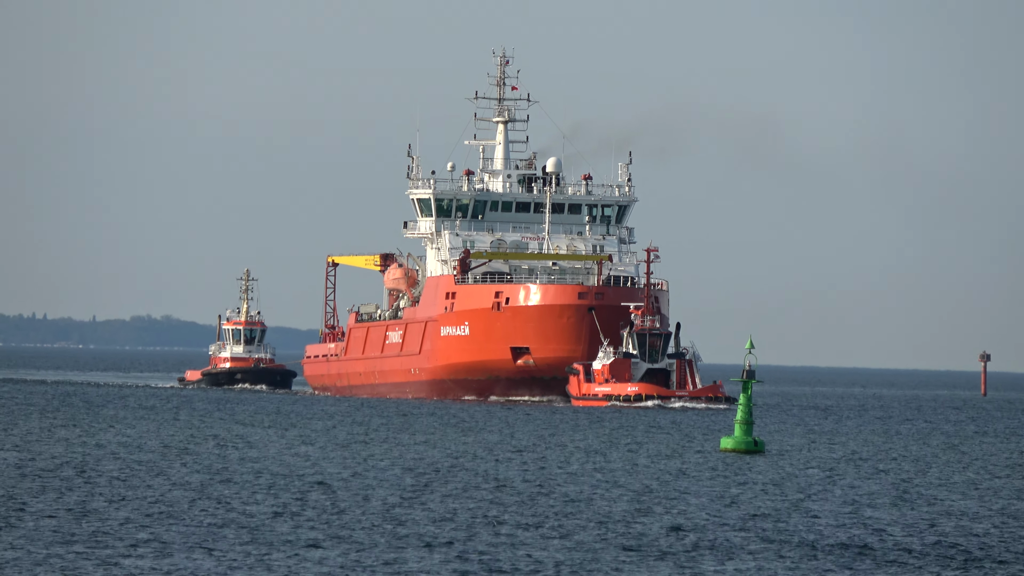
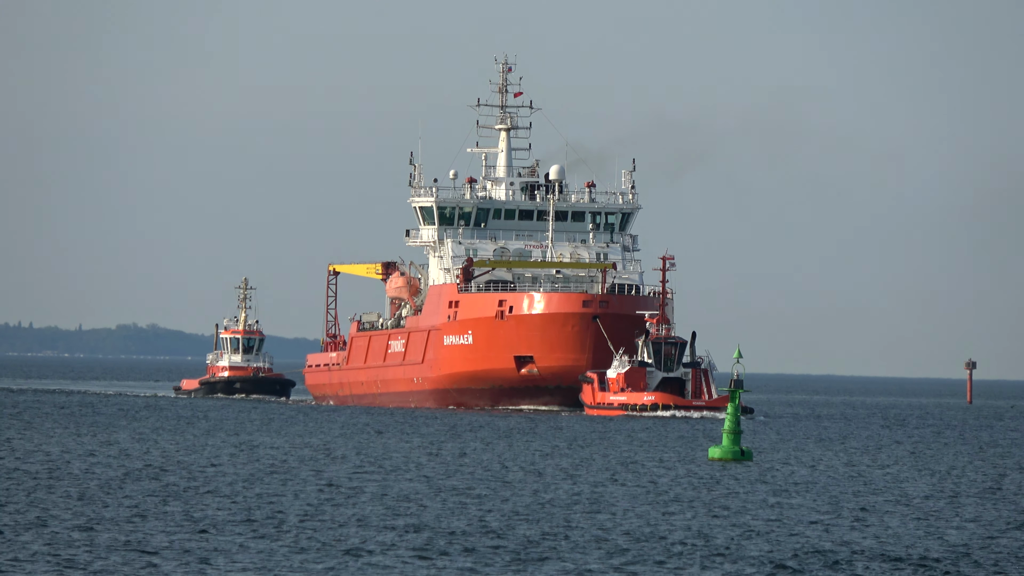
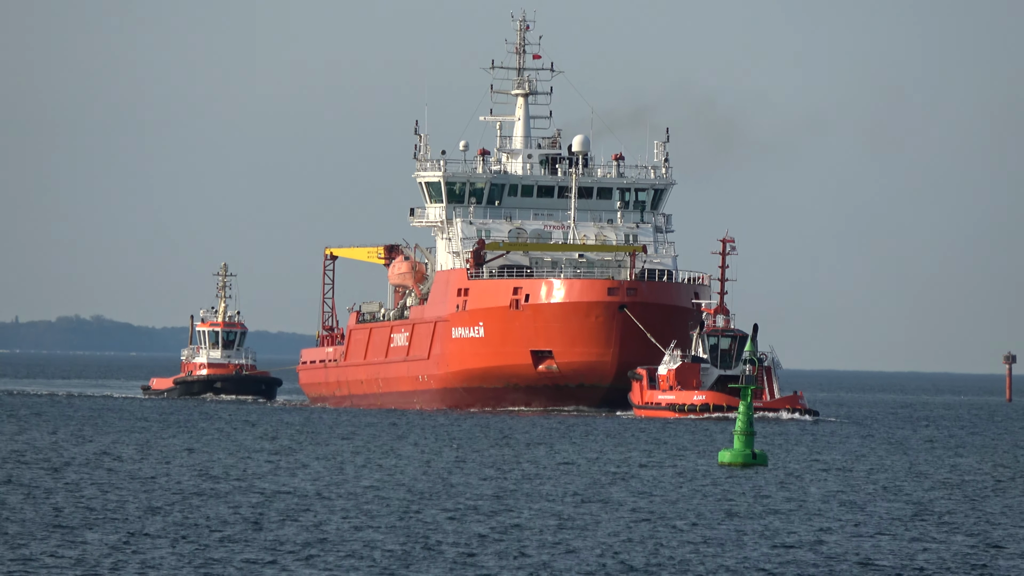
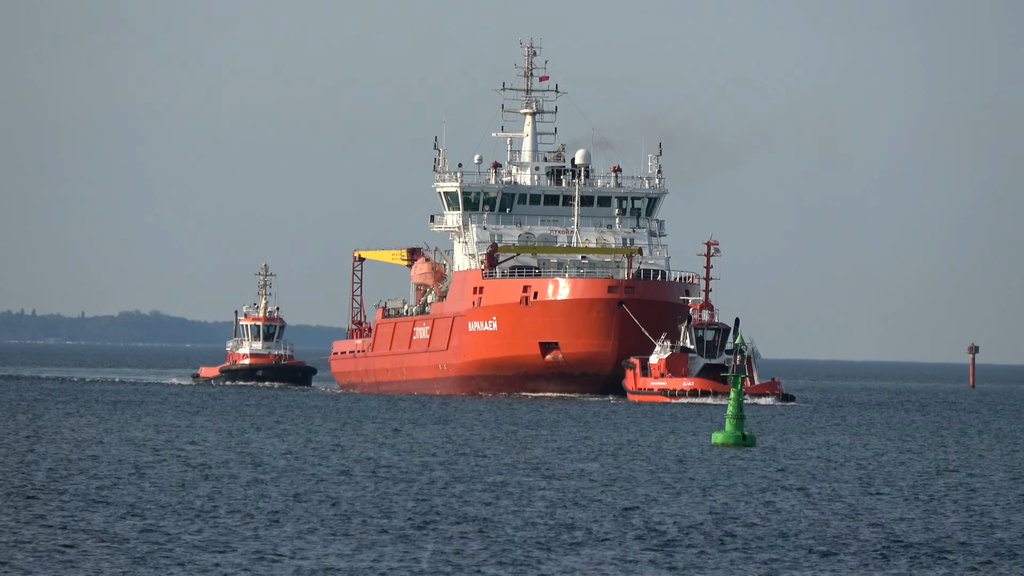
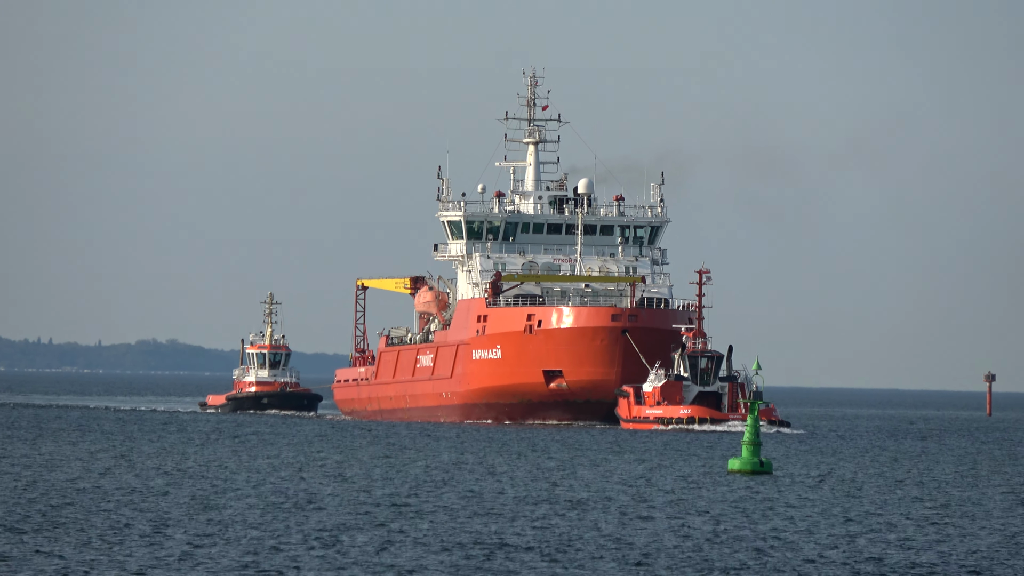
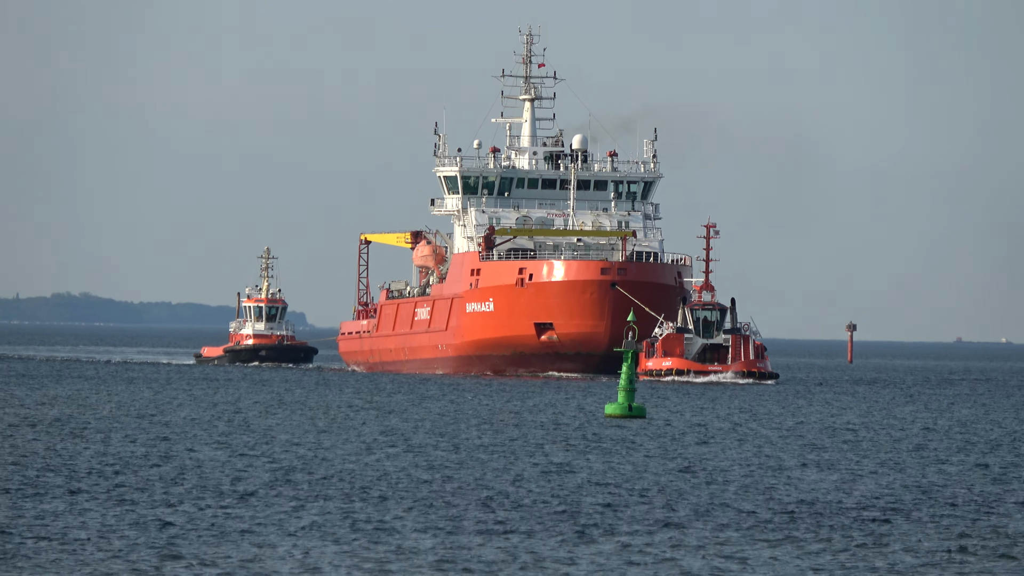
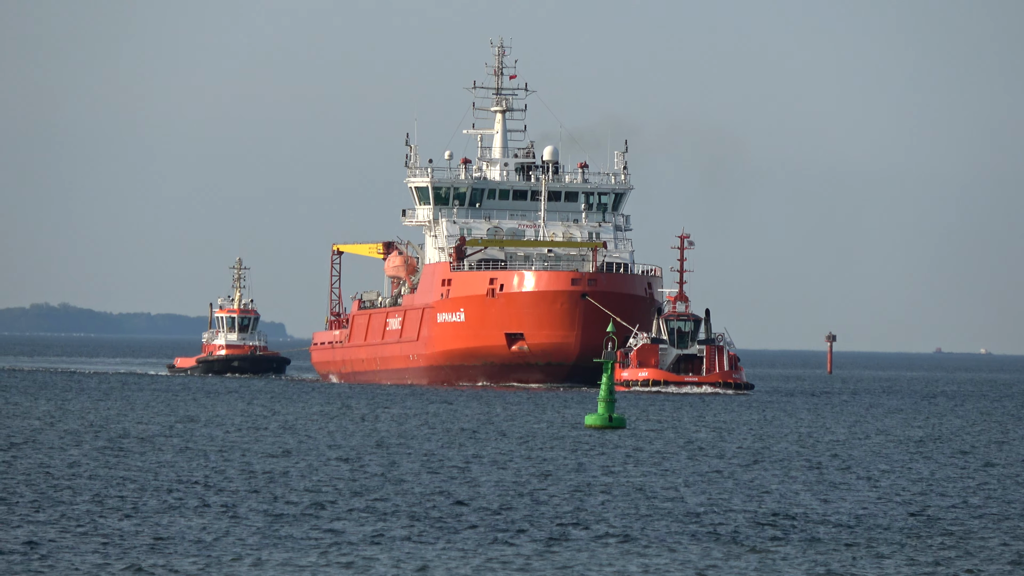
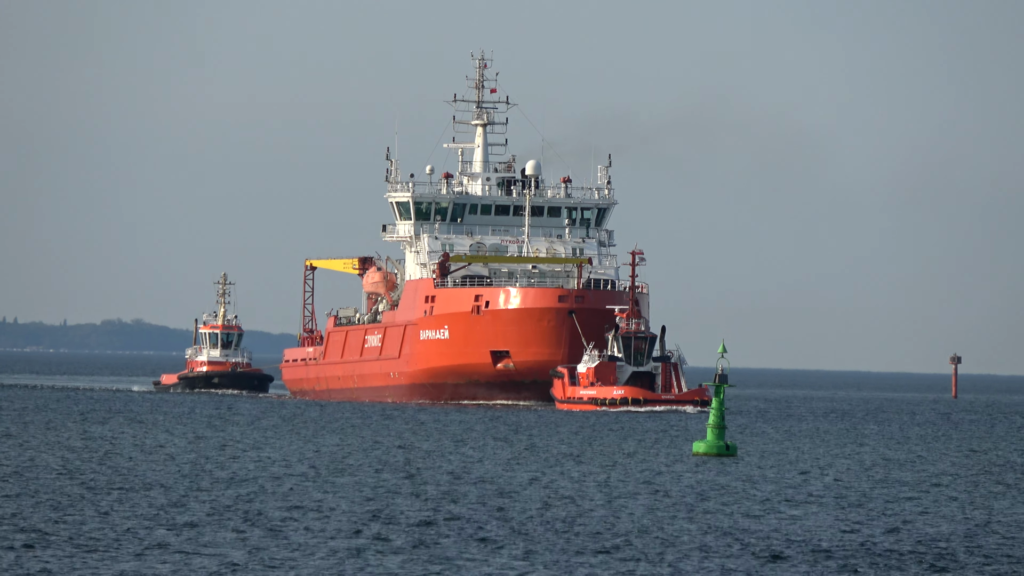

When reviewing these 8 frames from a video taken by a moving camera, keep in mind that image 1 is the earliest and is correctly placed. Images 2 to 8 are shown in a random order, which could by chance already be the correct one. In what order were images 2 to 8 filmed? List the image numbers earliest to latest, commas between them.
8, 2, 5, 4, 3, 7, 6
